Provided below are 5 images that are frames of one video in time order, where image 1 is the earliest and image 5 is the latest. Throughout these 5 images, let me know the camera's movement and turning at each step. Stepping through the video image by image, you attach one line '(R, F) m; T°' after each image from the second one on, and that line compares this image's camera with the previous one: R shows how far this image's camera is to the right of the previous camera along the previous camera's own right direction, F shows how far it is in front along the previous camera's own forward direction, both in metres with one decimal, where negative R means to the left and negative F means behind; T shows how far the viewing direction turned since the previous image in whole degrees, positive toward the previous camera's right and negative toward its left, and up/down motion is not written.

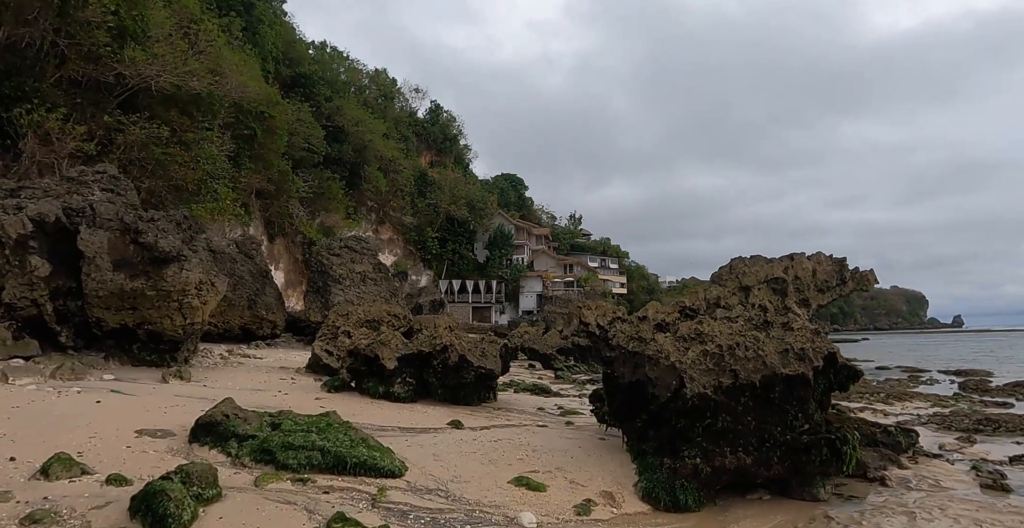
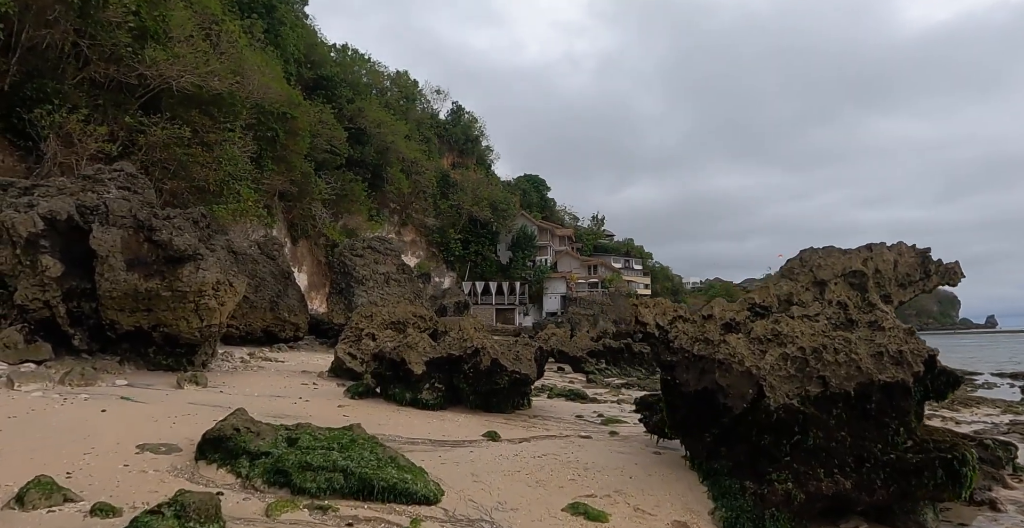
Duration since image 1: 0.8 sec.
(-0.3, +0.9) m; -2°
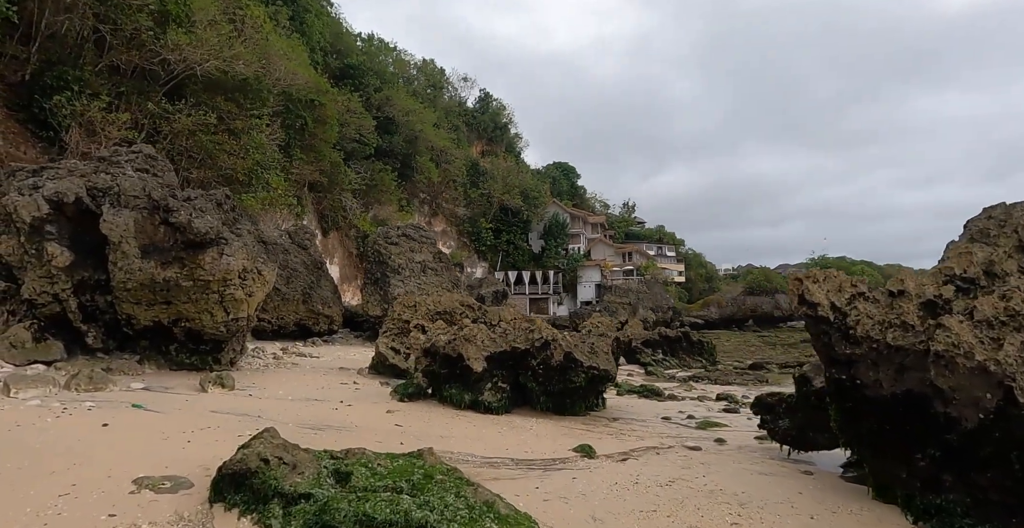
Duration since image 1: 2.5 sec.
(-0.7, +1.7) m; -3°
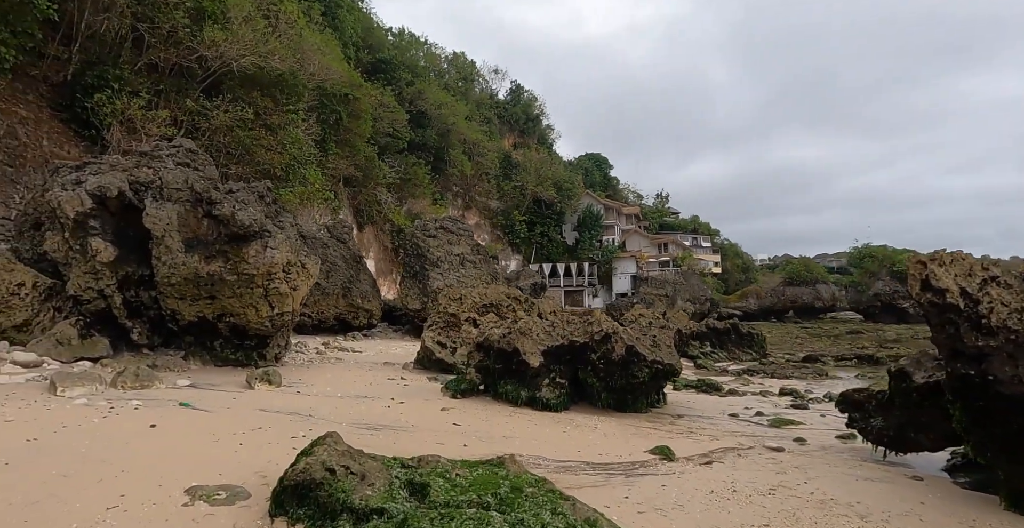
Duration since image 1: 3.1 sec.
(-0.4, +0.5) m; -3°
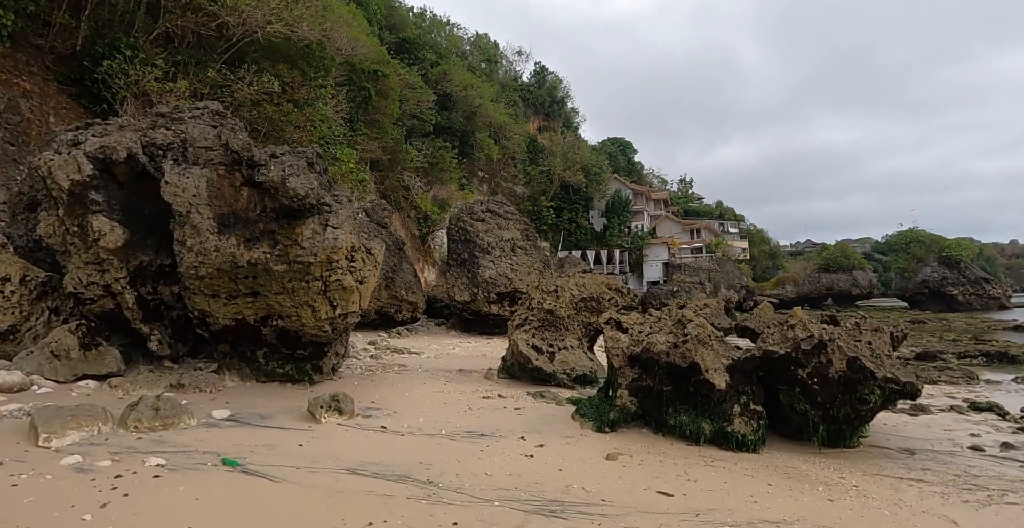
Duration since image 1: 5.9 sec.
(-1.5, +2.6) m; -1°
